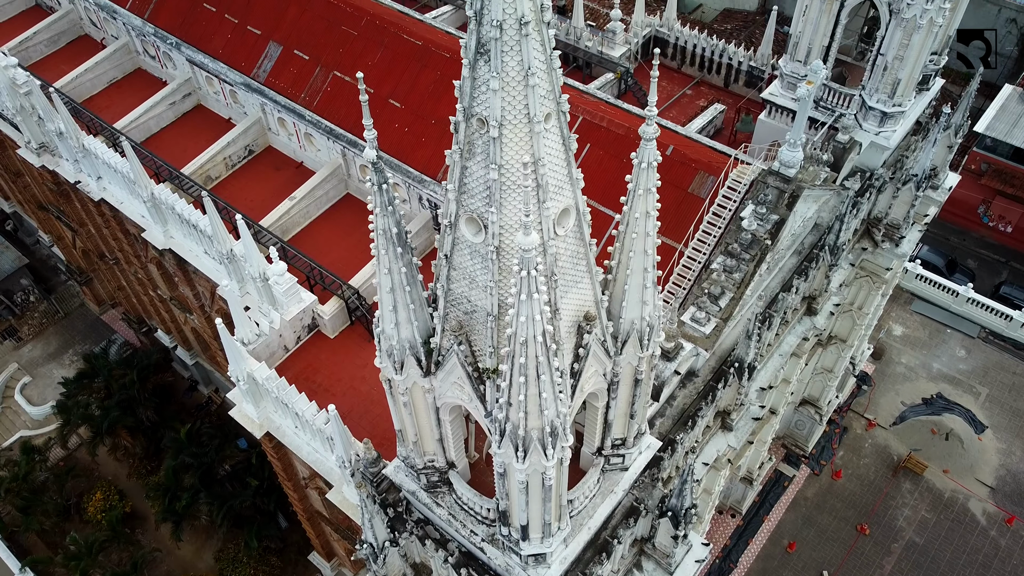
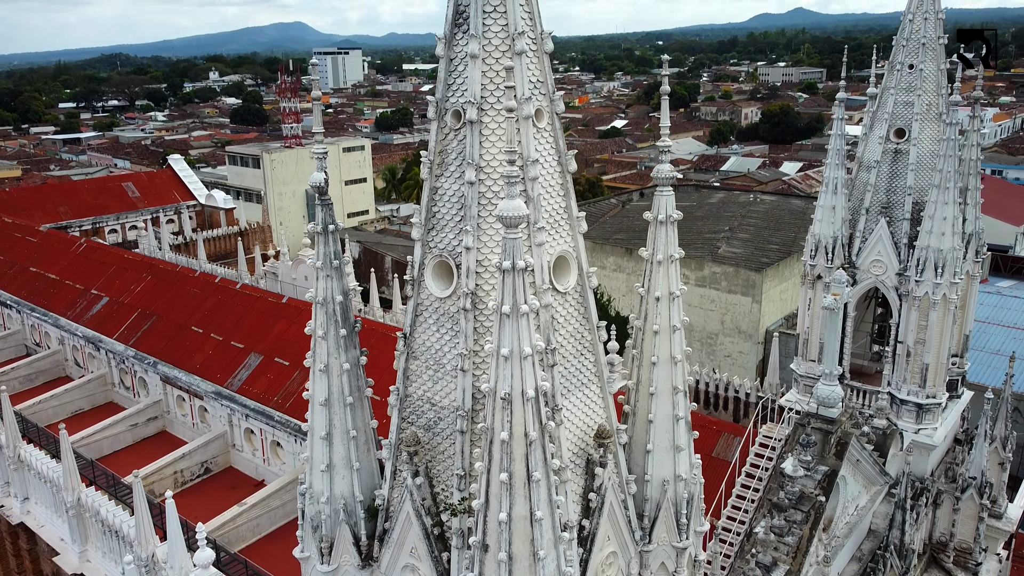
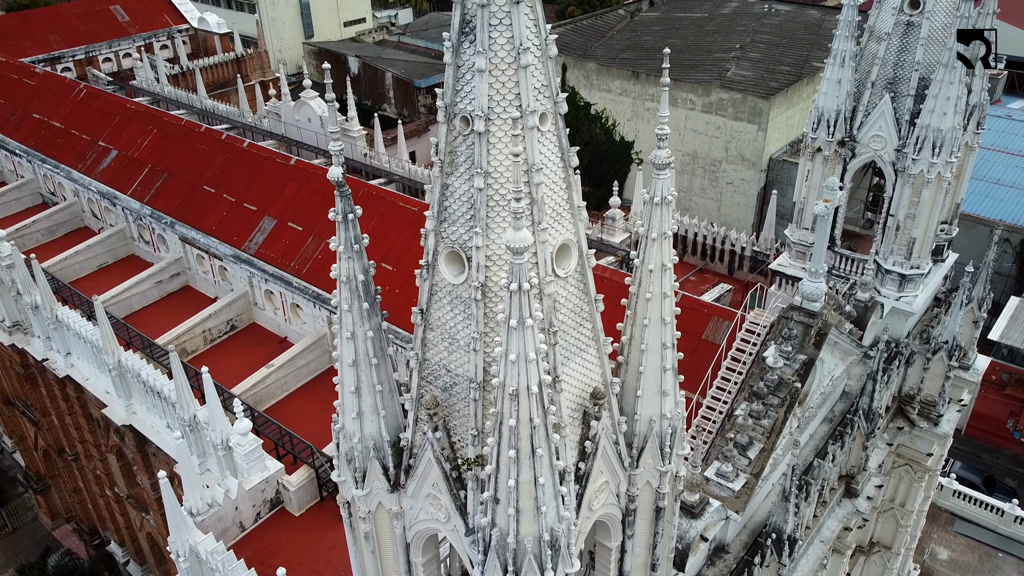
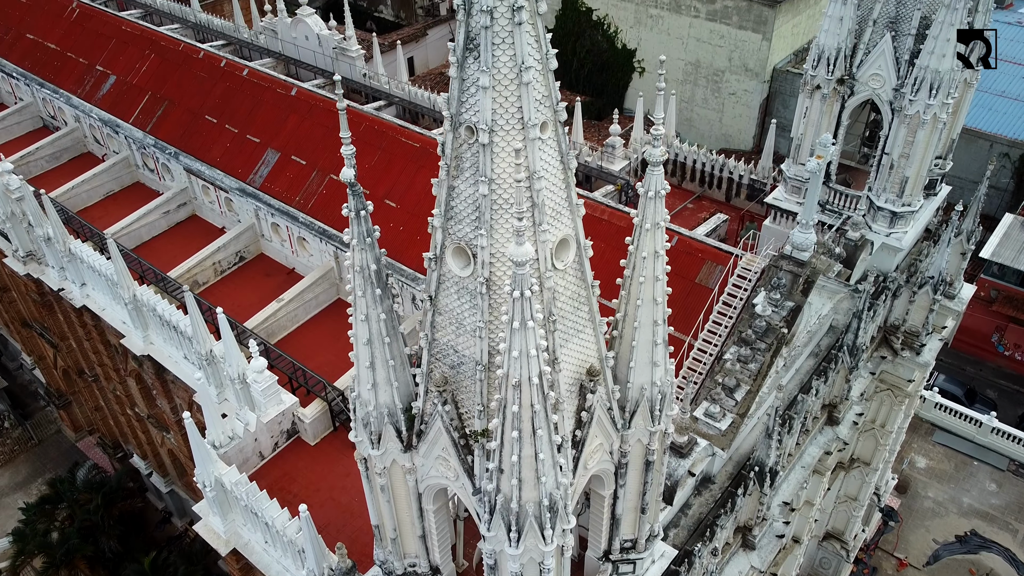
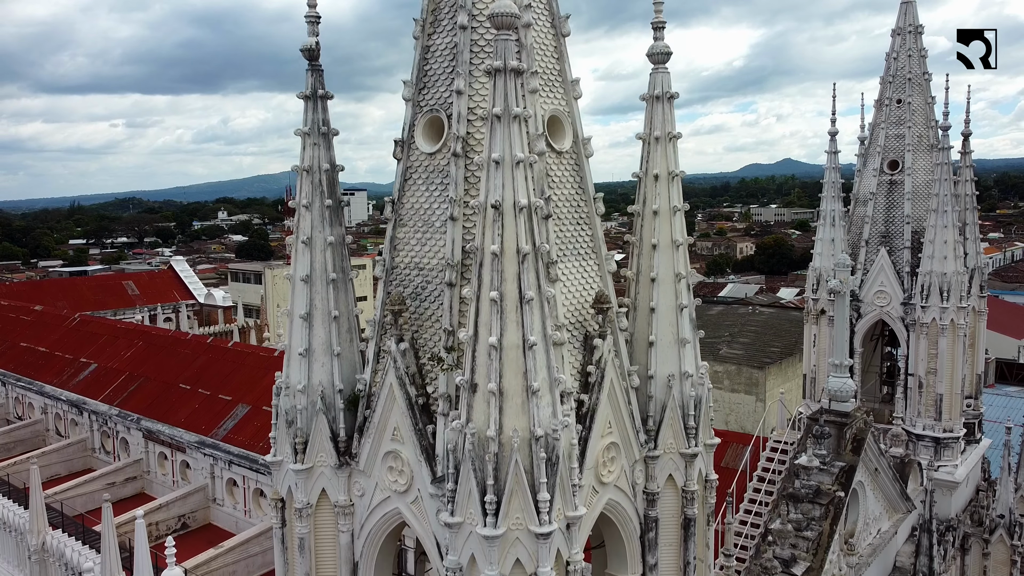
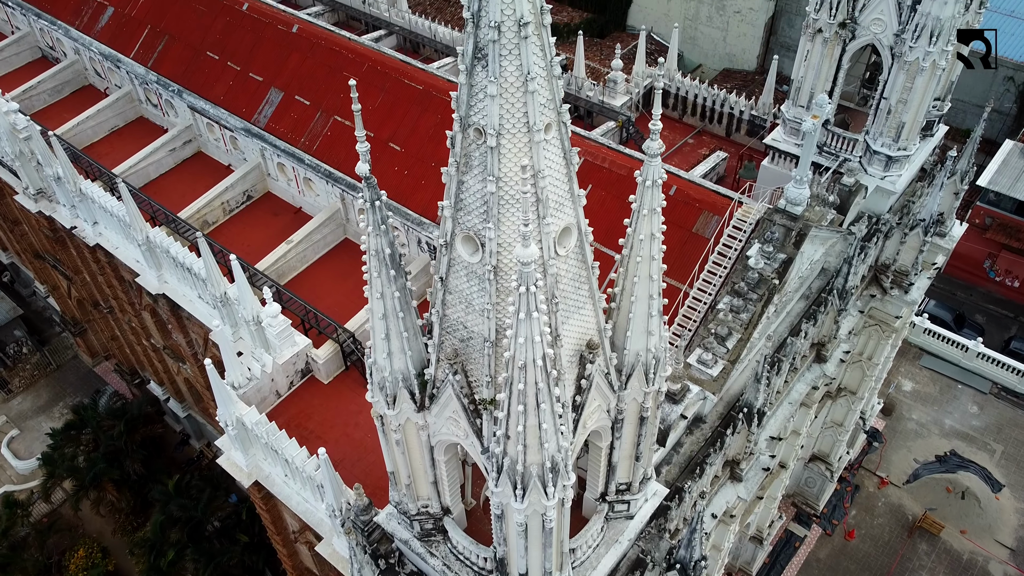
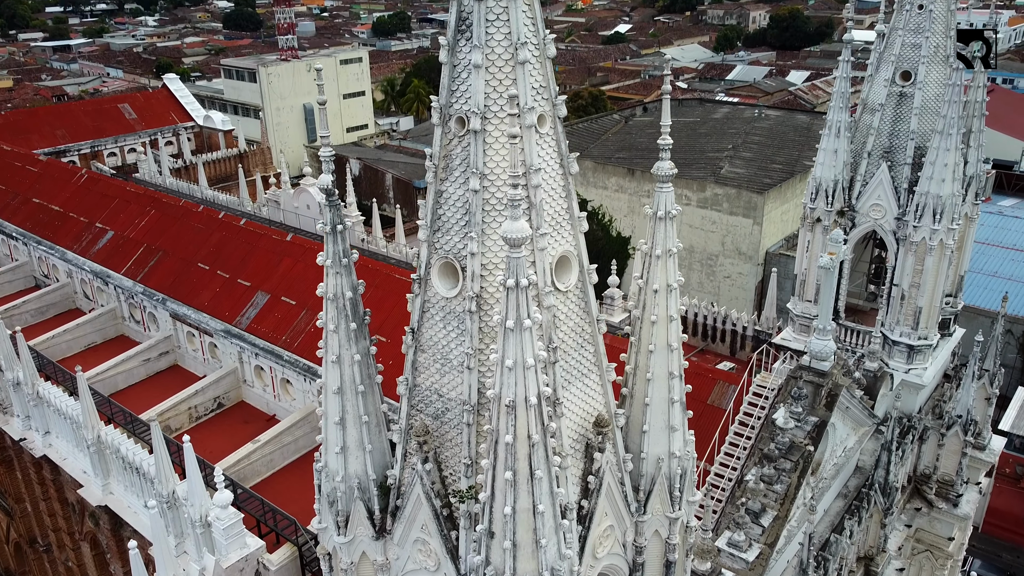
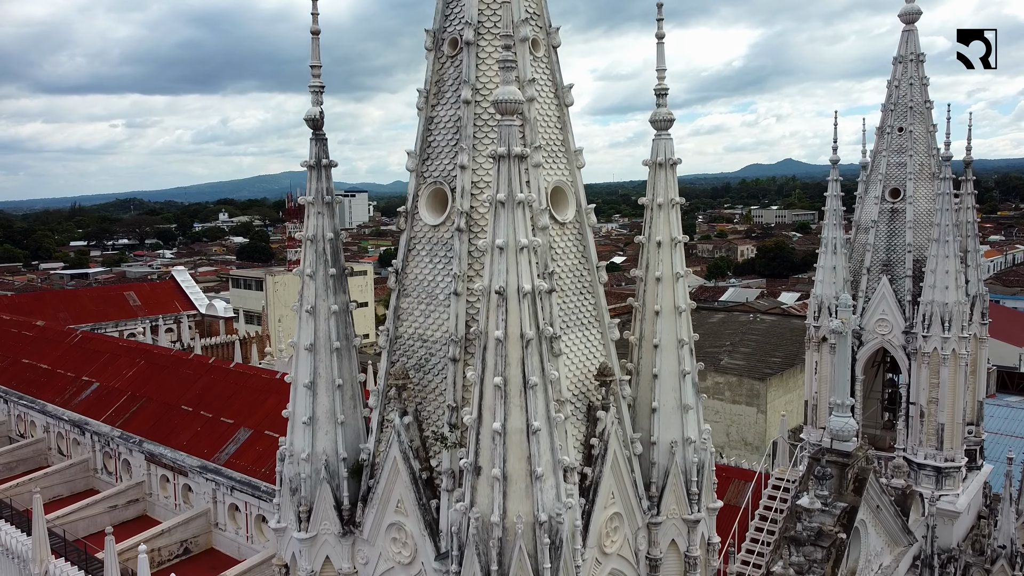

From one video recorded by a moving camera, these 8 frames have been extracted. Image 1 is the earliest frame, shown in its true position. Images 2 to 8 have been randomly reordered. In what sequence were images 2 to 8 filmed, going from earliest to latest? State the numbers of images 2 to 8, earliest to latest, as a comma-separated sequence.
6, 4, 3, 7, 2, 8, 5
